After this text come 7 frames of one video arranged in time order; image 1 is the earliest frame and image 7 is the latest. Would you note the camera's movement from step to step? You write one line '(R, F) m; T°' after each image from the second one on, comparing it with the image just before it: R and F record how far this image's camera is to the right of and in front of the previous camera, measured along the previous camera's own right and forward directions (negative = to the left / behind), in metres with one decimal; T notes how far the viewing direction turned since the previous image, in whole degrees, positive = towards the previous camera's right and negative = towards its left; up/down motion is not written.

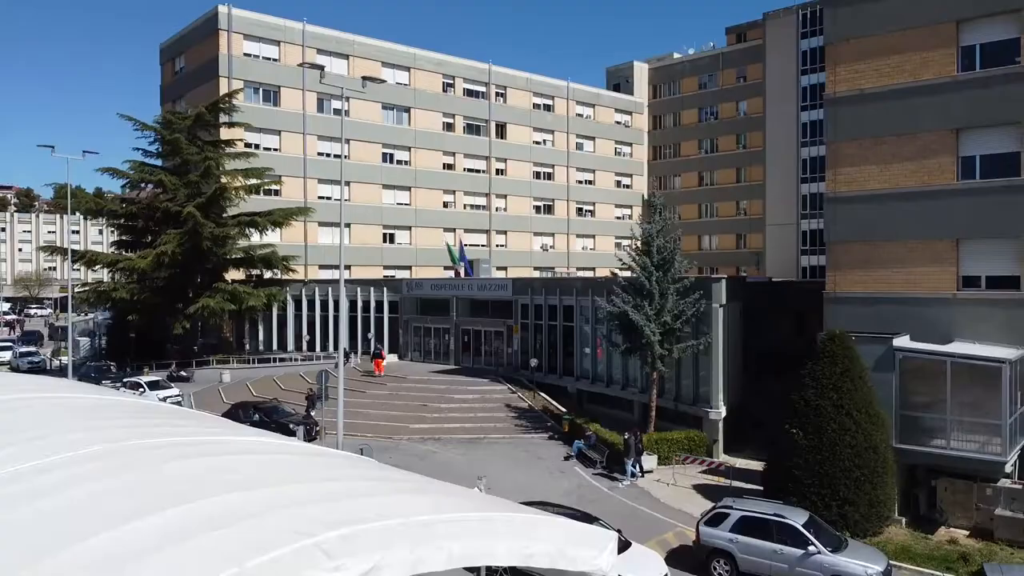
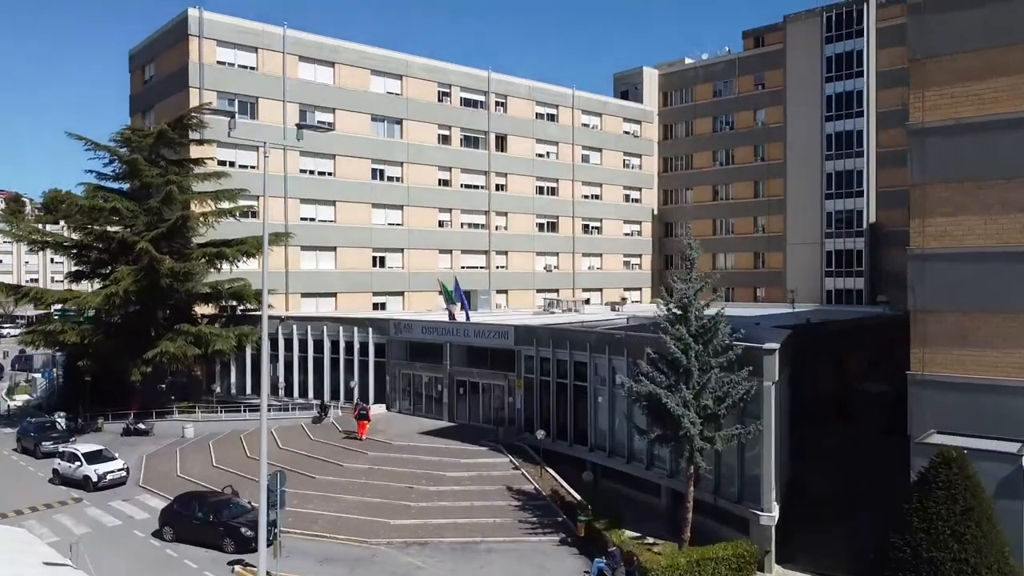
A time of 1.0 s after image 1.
(0.0, +4.0) m; 0°
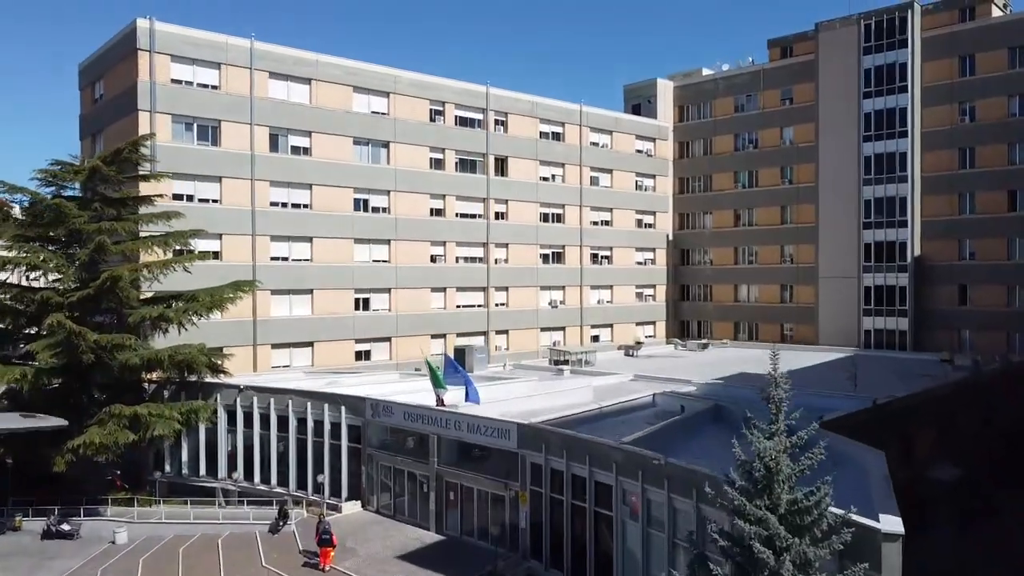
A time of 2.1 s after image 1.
(0.0, +5.3) m; 0°
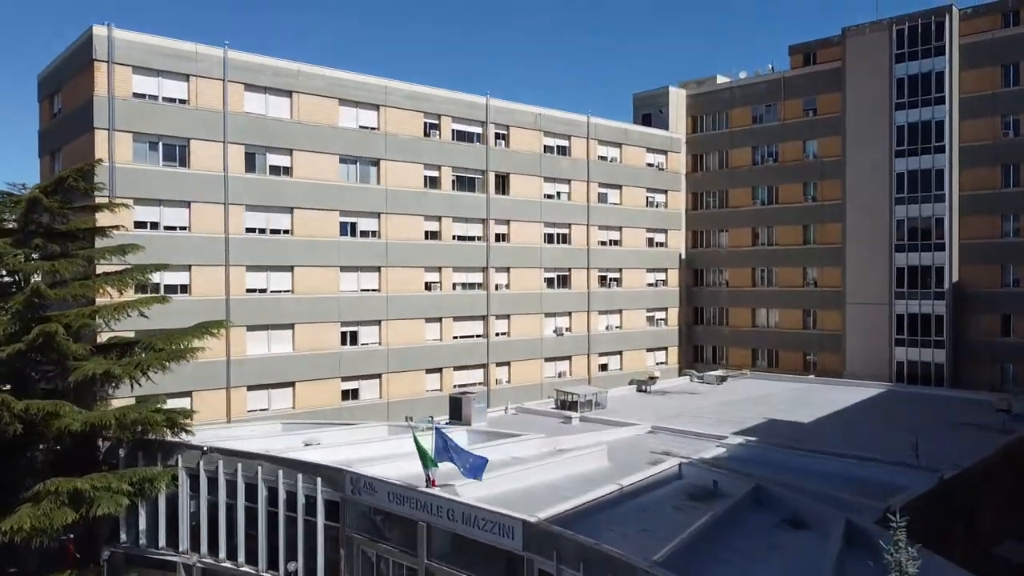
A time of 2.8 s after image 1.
(-0.1, +3.5) m; 0°
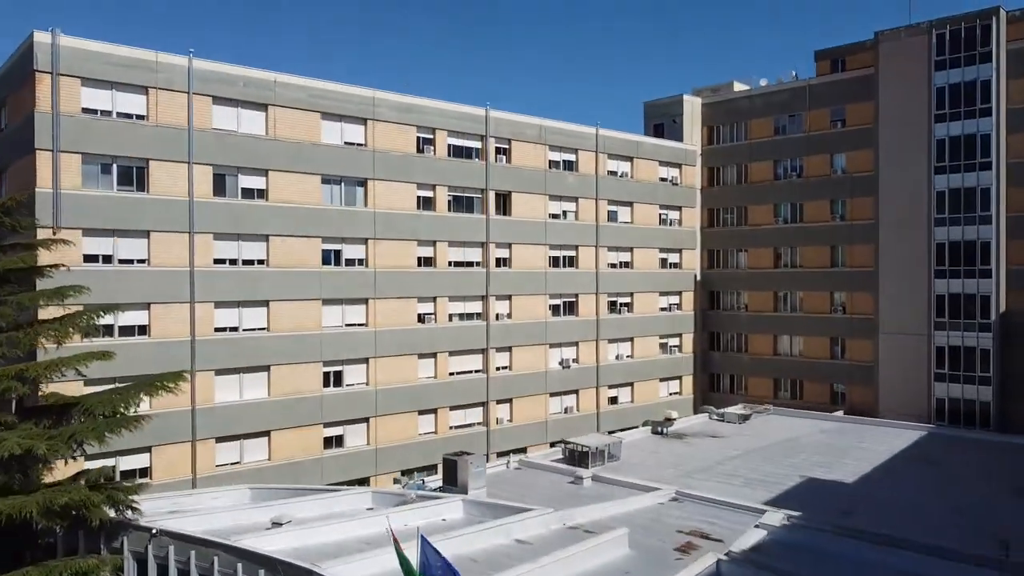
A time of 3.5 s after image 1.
(-0.1, +3.7) m; 0°
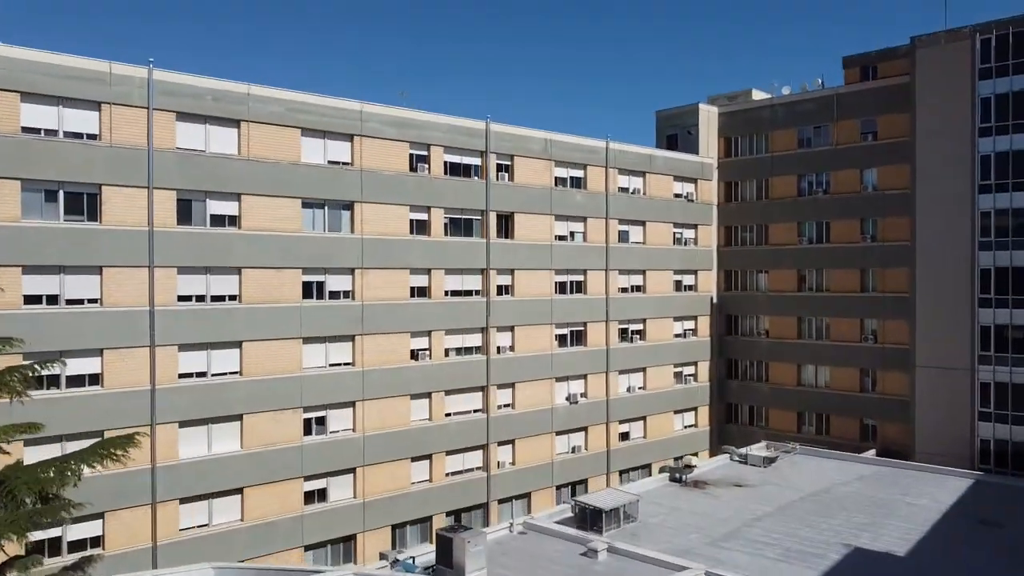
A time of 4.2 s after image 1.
(-0.1, +3.3) m; 0°
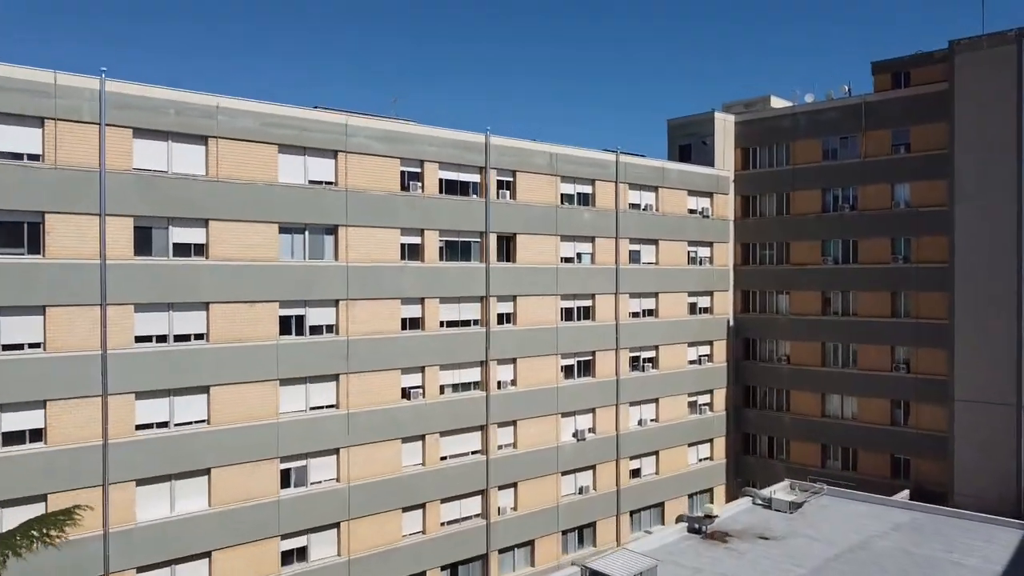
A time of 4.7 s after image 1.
(-0.1, +3.0) m; 0°
